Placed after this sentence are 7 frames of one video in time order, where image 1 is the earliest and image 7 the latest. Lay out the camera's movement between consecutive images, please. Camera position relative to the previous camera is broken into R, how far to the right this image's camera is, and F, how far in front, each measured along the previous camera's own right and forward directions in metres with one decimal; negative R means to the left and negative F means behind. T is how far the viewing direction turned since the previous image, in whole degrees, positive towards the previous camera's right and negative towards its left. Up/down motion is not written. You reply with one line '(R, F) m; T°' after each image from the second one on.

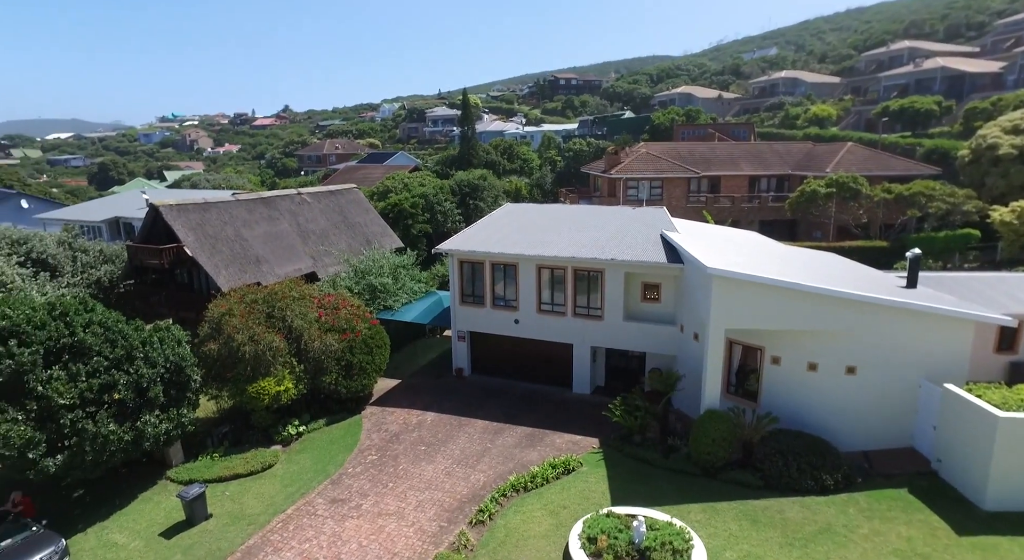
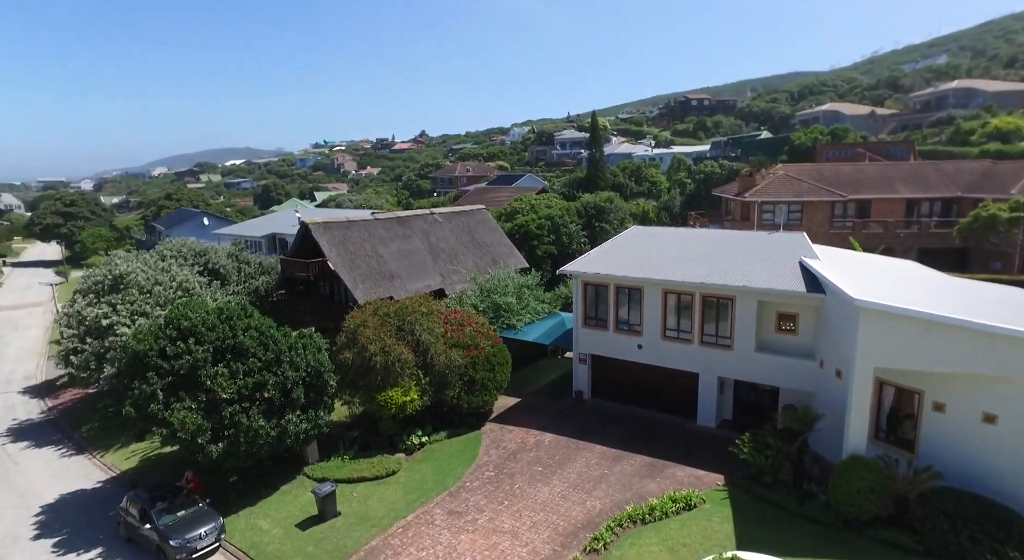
(-0.6, -0.1) m; -11°
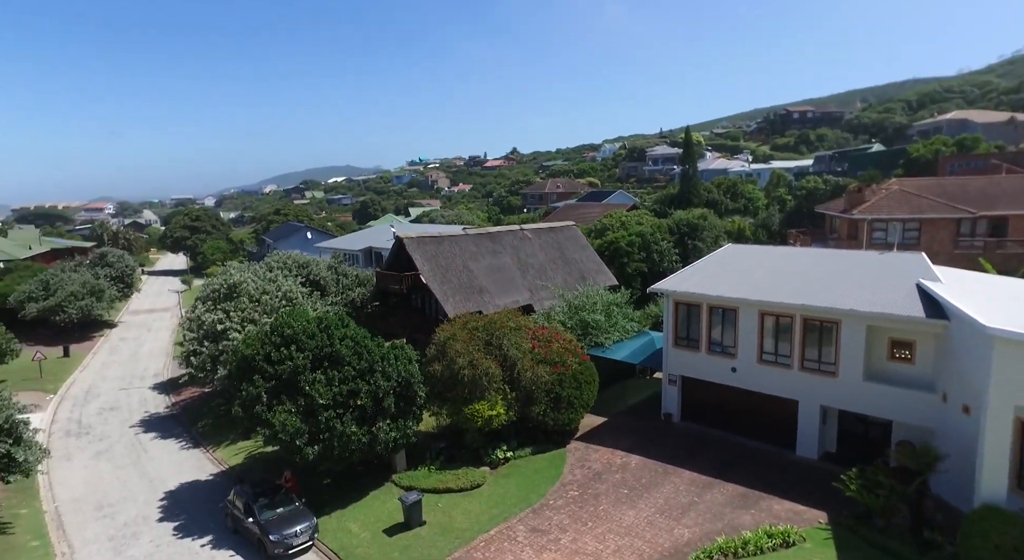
(-0.4, 0.0) m; -8°
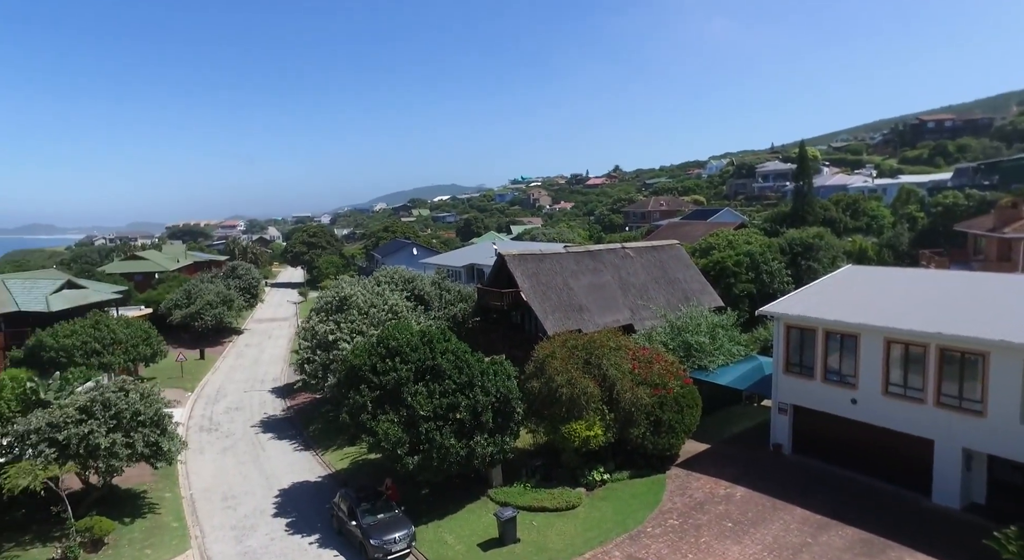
(-0.4, -0.1) m; -9°
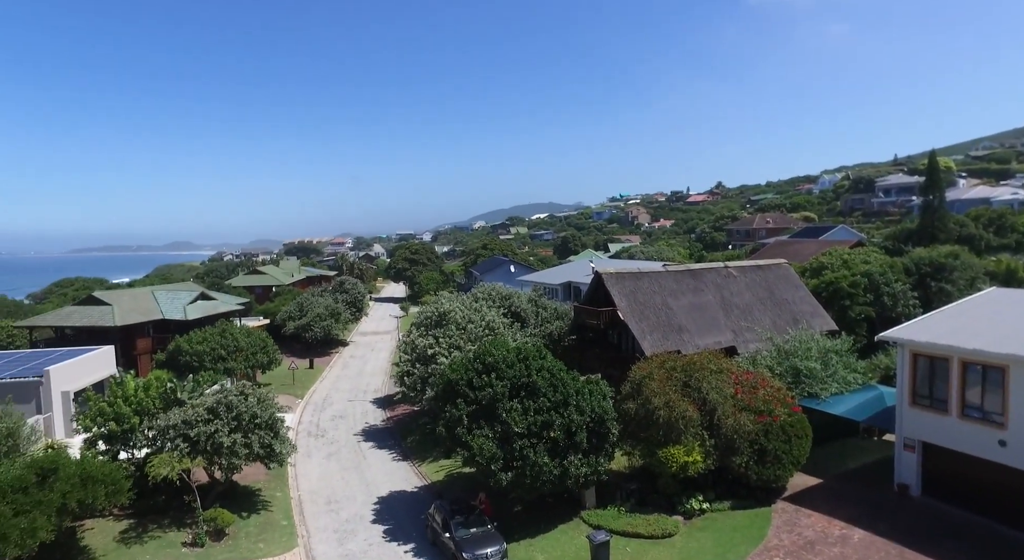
(-0.3, -0.2) m; -9°
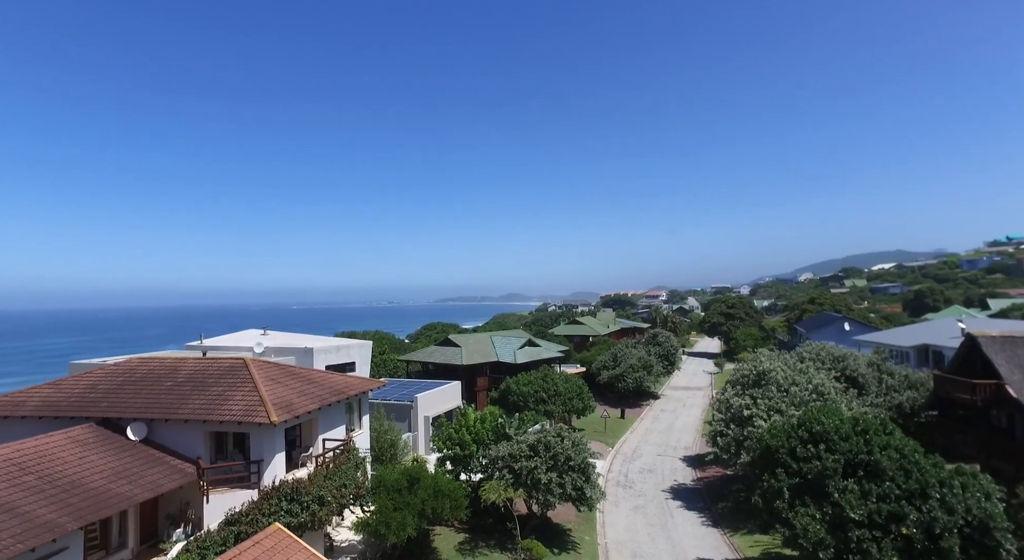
(-0.1, 0.0) m; -30°
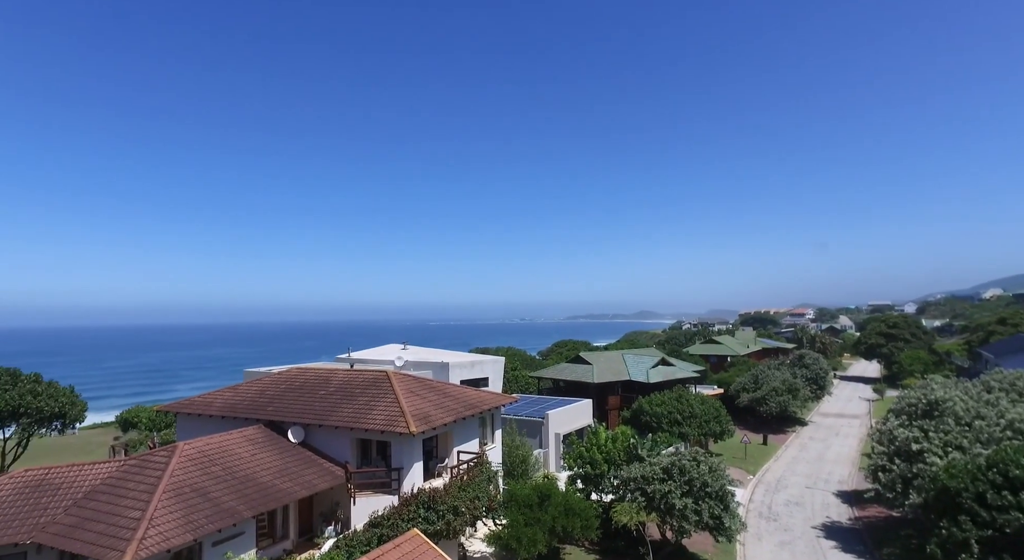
(-0.3, -0.1) m; -12°
